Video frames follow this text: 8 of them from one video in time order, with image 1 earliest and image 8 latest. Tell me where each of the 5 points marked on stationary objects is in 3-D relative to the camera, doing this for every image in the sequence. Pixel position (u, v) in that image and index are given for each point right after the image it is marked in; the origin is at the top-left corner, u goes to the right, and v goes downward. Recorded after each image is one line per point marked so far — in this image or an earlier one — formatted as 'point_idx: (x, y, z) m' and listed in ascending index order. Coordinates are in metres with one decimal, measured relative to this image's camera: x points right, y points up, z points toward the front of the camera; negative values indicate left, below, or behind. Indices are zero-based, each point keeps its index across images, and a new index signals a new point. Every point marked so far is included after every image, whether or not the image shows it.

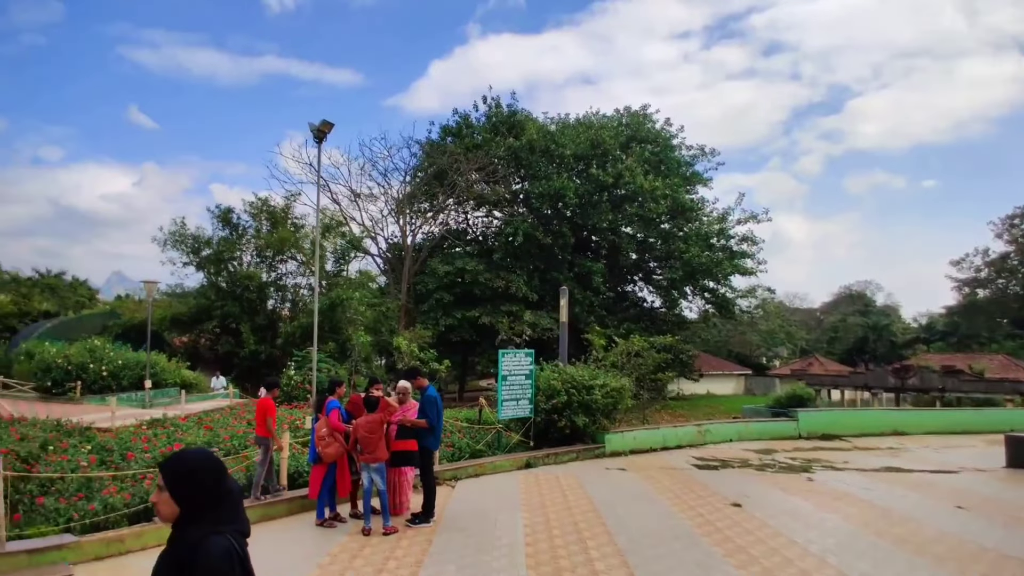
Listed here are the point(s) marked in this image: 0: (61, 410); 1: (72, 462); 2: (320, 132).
0: (-8.5, -2.3, +14.4) m
1: (-4.2, -1.6, +7.0) m
2: (-2.3, +1.9, +9.1) m
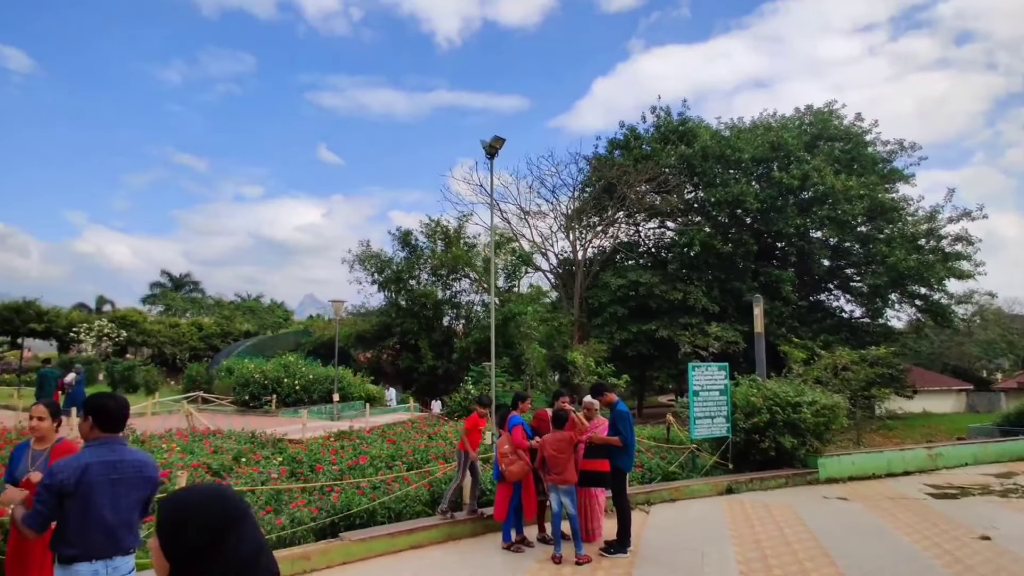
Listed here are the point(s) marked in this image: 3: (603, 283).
0: (-5.0, -2.7, +15.6) m
1: (-2.4, -1.8, +7.4) m
2: (-0.2, +1.7, +9.1) m
3: (+2.8, +0.1, +21.8) m
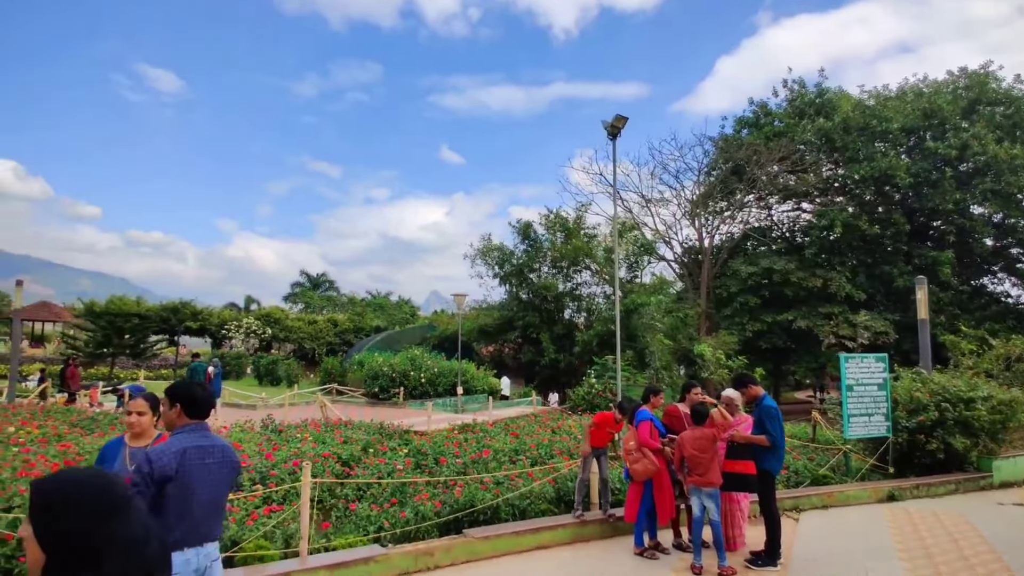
0: (-2.5, -2.6, +15.8) m
1: (-1.2, -1.7, +7.3) m
2: (+1.1, +1.8, +8.6) m
3: (+6.1, +0.4, +20.7) m
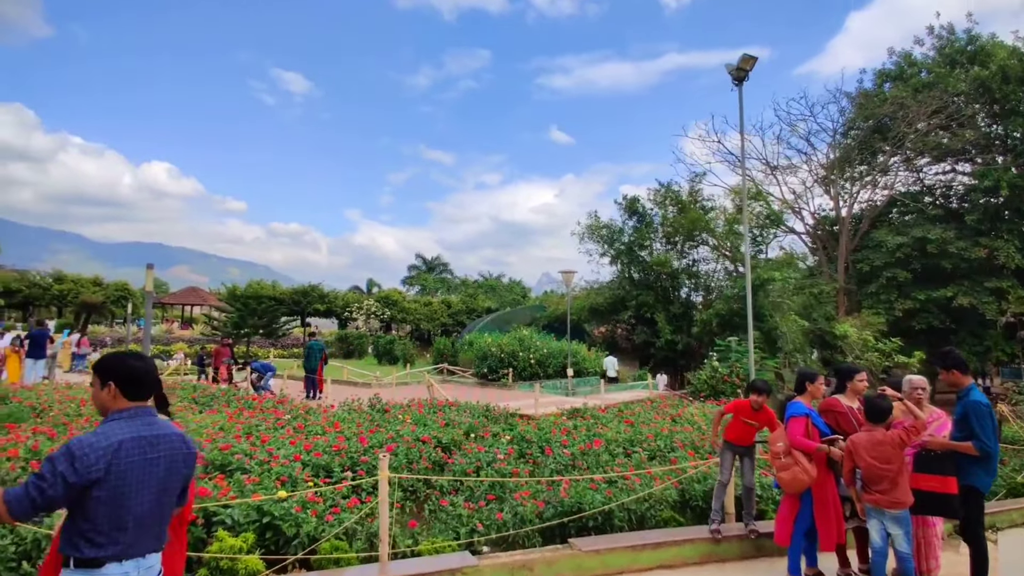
0: (-0.3, -2.1, +15.2) m
1: (-0.2, -1.5, +6.6) m
2: (+2.3, +2.1, +7.5) m
3: (+8.9, +1.0, +18.7) m
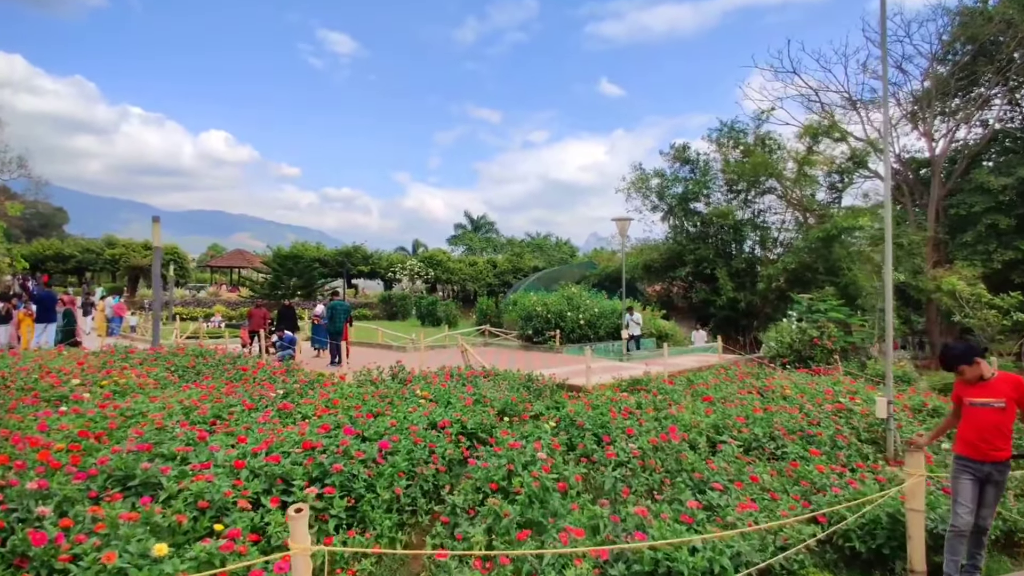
0: (+0.6, -1.3, +13.3) m
1: (+0.1, -1.0, +4.7) m
2: (+2.5, +2.6, +5.3) m
3: (+9.9, +2.2, +16.1) m
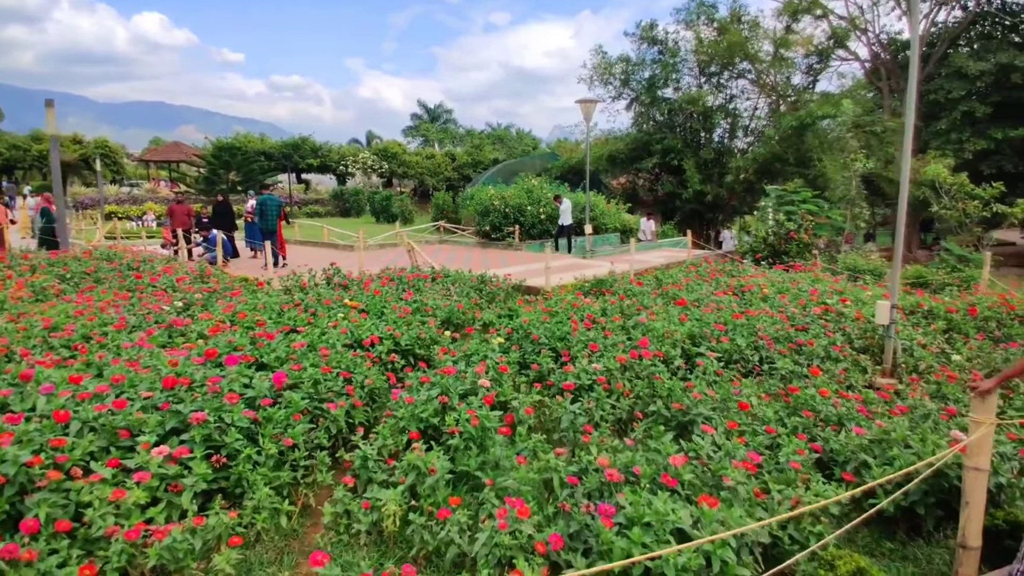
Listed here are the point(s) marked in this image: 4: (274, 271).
0: (-0.2, +0.5, +12.4) m
1: (-0.3, -0.5, +3.8) m
2: (+2.2, +3.2, +4.0) m
3: (+9.0, +4.4, +15.1) m
4: (-3.2, +0.2, +10.1) m
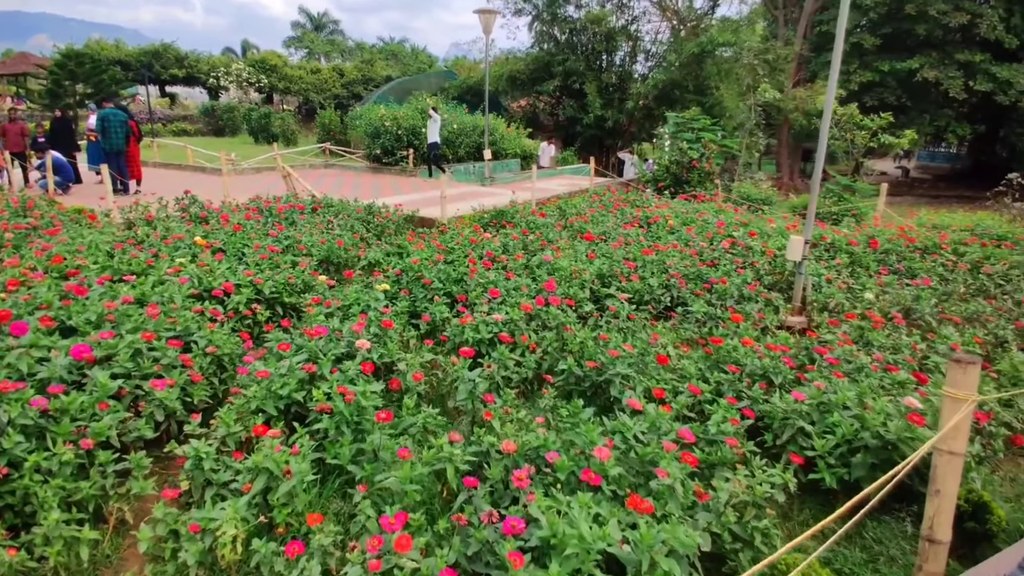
0: (-1.8, +1.5, +11.5) m
1: (-0.7, -0.2, +3.2) m
2: (+1.7, +3.5, +3.3) m
3: (+7.0, +5.8, +15.0) m
4: (-4.5, +1.0, +8.9) m
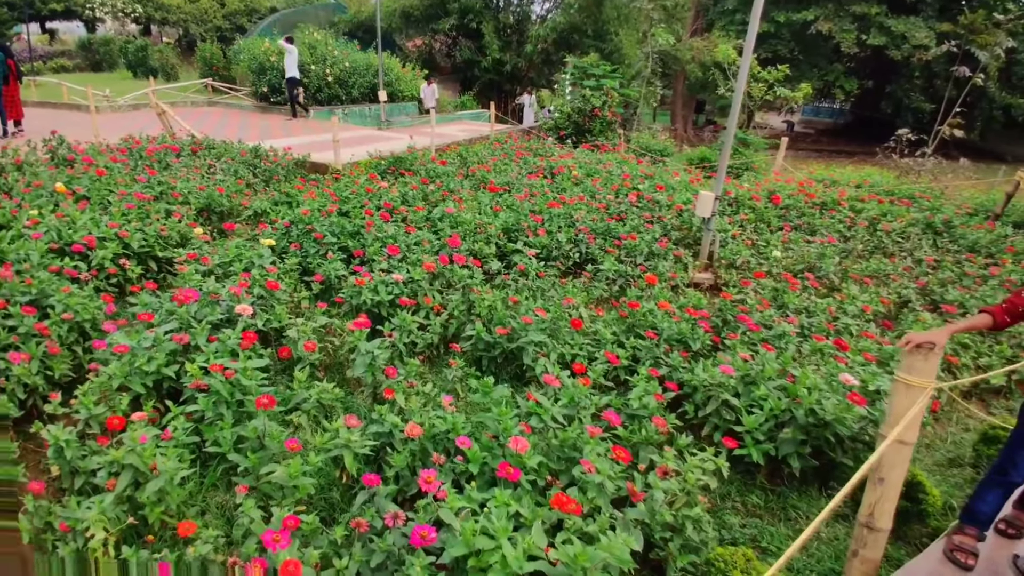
0: (-3.2, +2.2, +10.7) m
1: (-1.1, -0.1, +2.7) m
2: (+1.3, +3.6, +2.9) m
3: (+5.0, +6.7, +15.1) m
4: (-5.6, +1.6, +7.8) m
